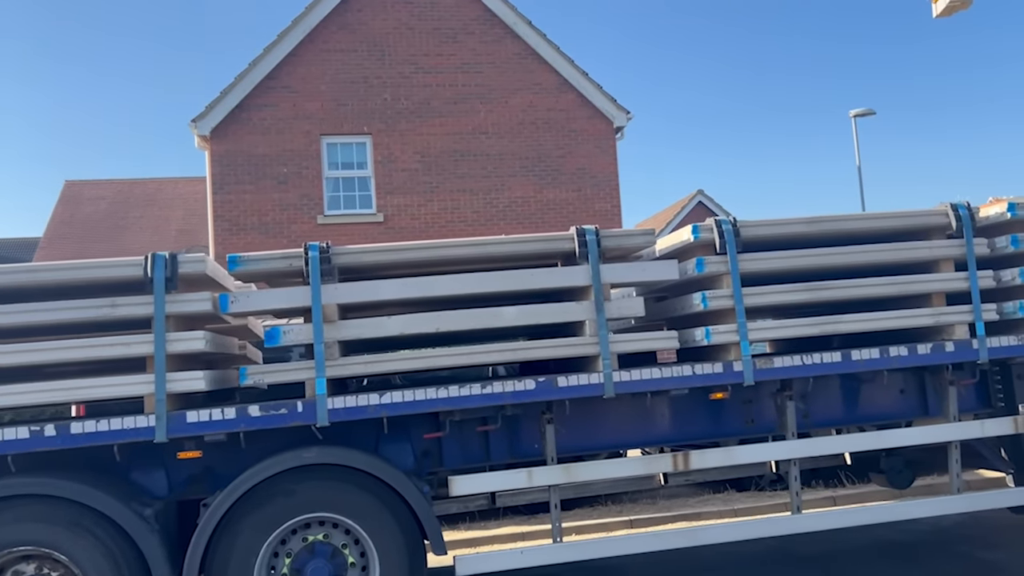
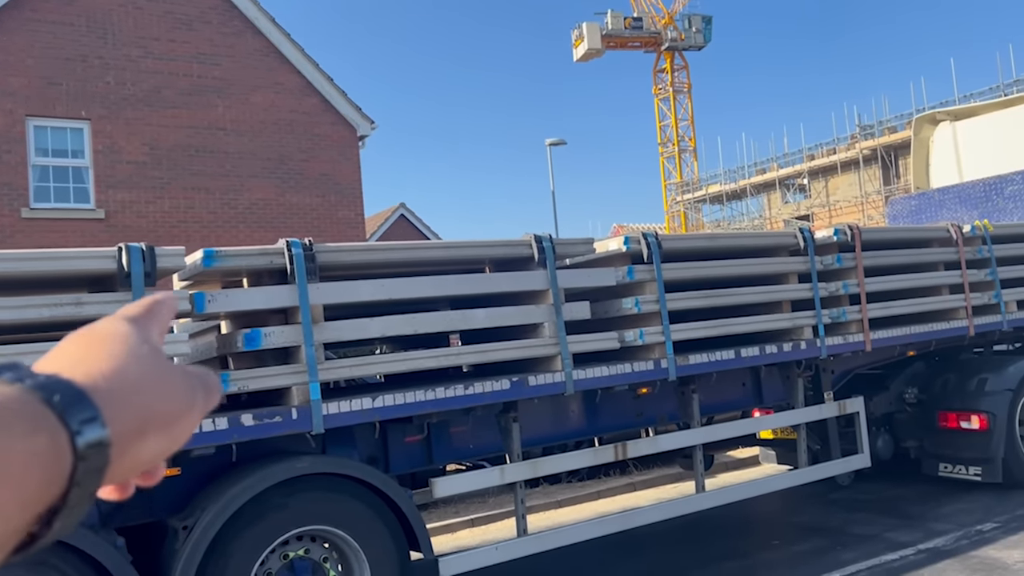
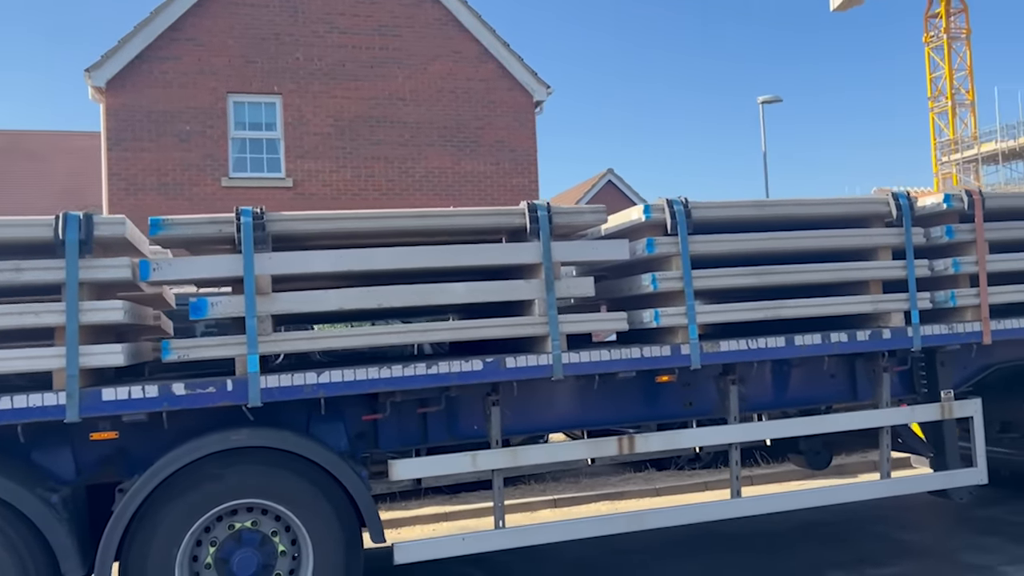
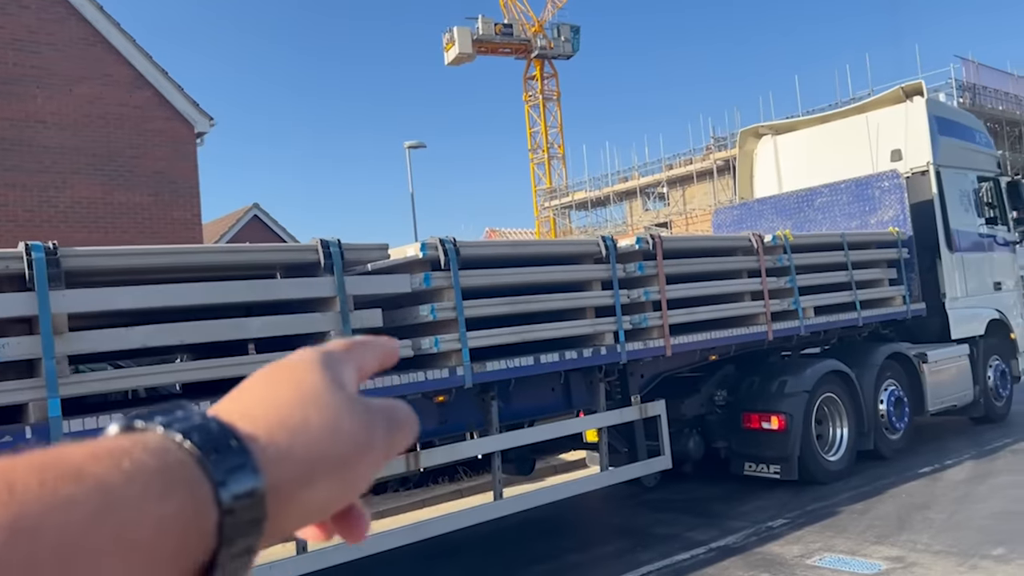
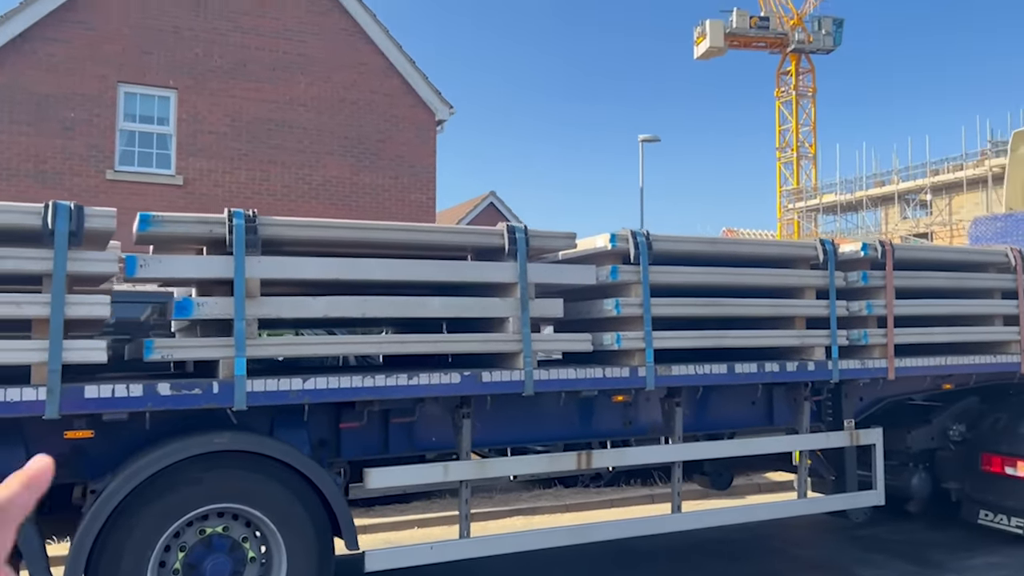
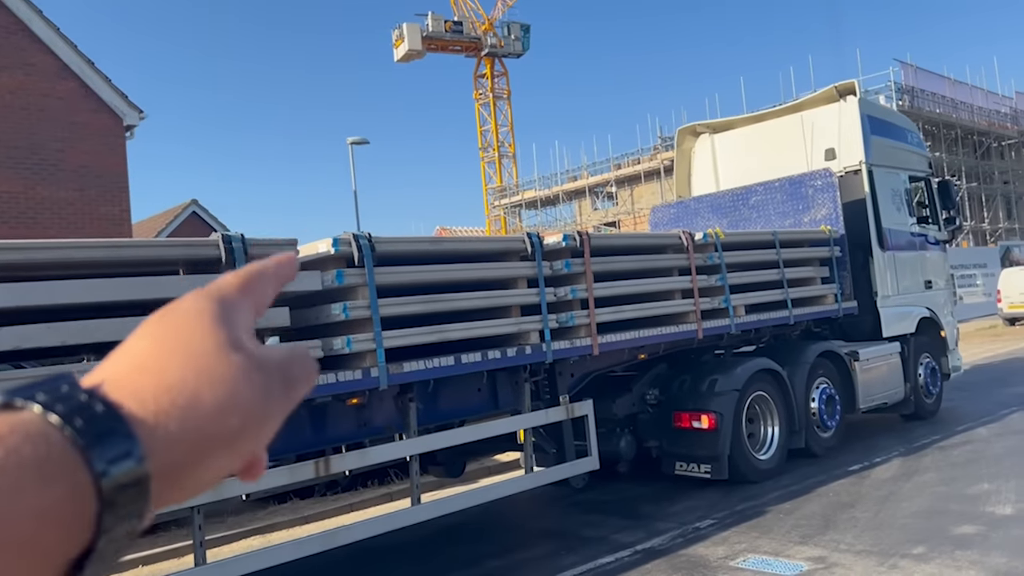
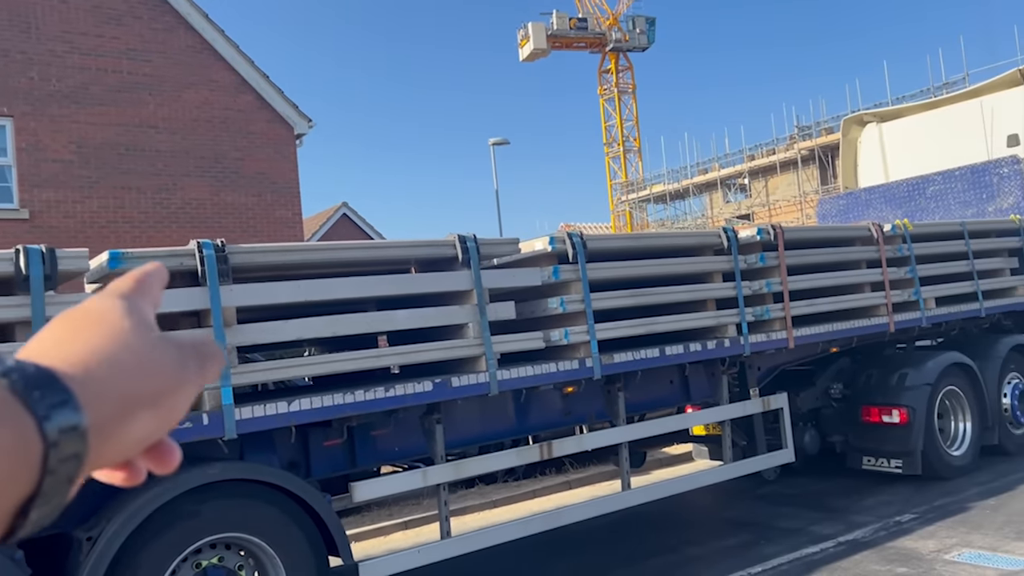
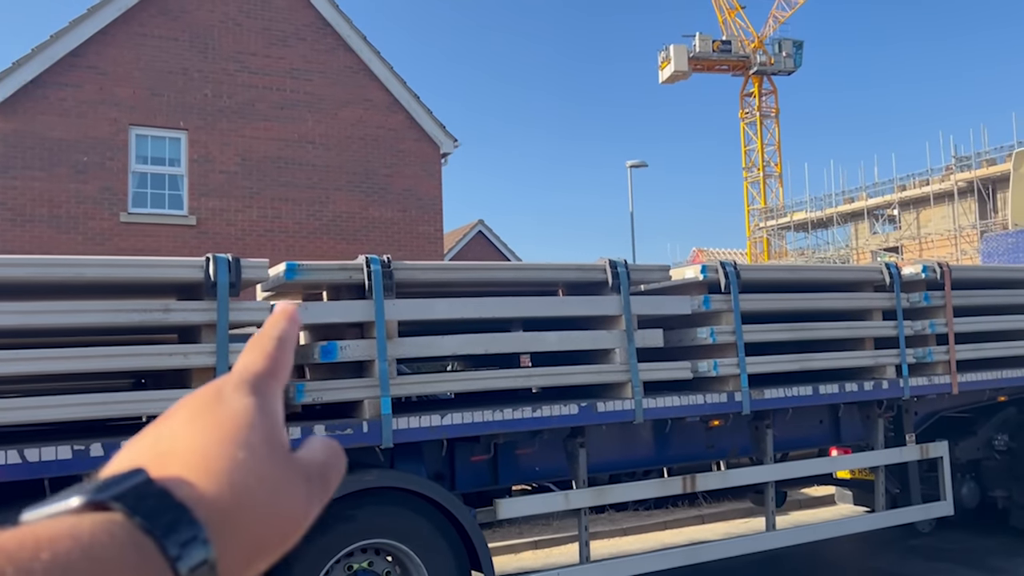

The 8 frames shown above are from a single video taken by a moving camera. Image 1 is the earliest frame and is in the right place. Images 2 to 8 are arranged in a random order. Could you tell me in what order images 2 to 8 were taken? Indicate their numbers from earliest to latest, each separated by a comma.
3, 5, 8, 2, 7, 4, 6
